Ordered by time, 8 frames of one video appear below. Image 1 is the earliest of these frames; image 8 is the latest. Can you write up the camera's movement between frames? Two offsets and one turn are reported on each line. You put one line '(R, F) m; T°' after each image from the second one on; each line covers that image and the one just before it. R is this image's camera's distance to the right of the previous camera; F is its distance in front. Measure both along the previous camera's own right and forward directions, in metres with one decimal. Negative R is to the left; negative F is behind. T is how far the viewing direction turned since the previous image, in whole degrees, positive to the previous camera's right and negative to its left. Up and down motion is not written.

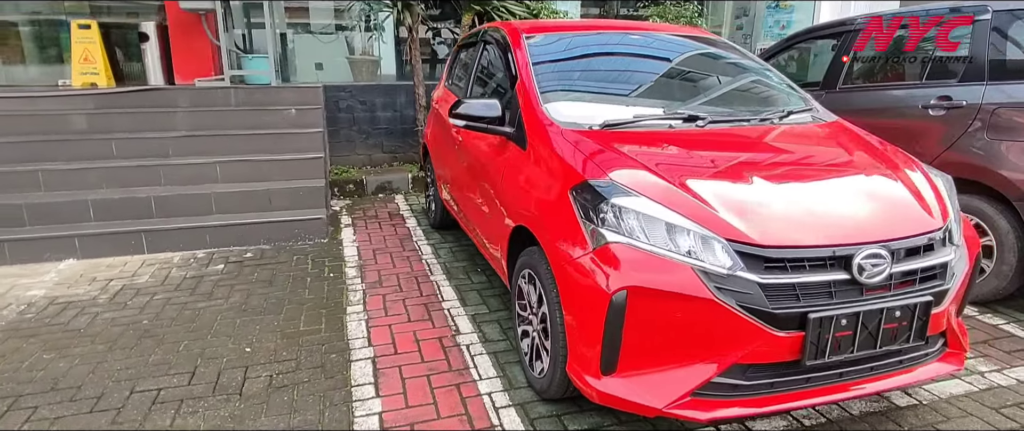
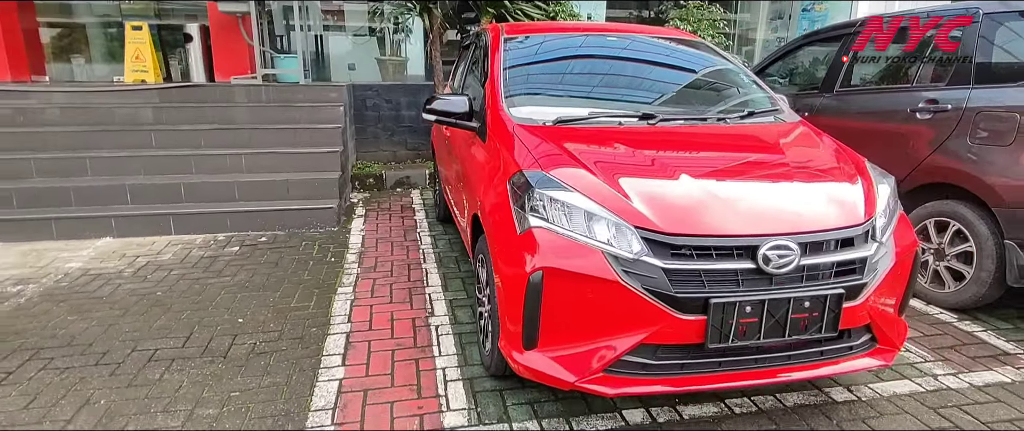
(+0.4, -0.2) m; -5°
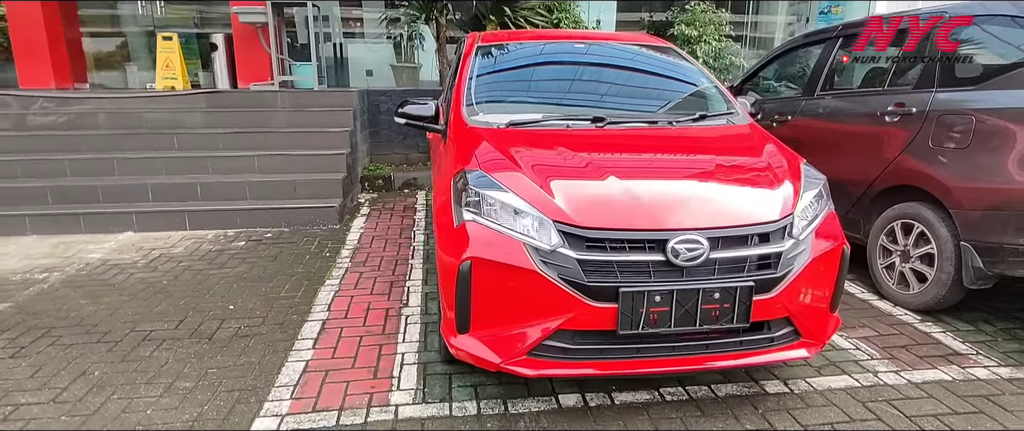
(+0.4, -0.2) m; -4°
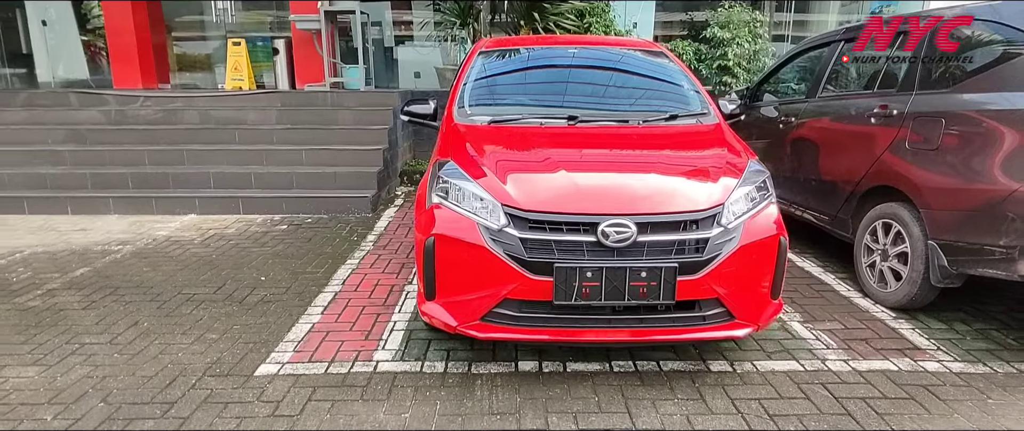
(+0.5, -0.3) m; -7°
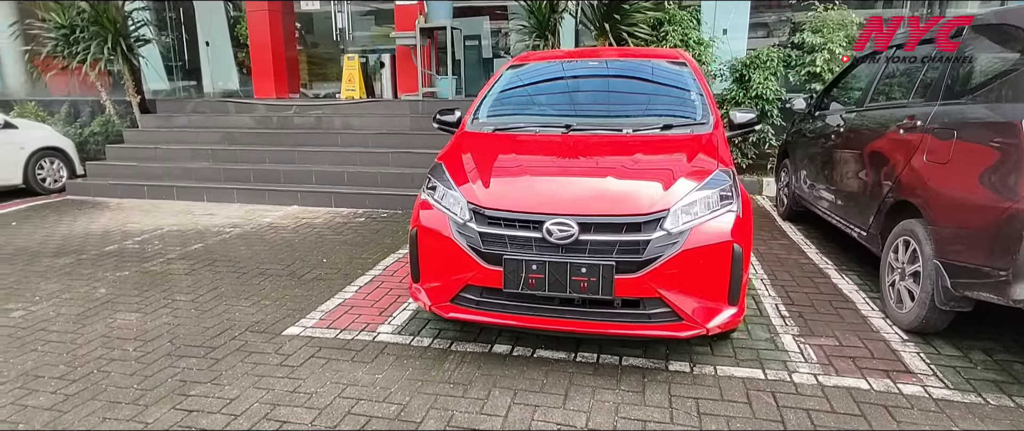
(+0.8, -0.2) m; -13°
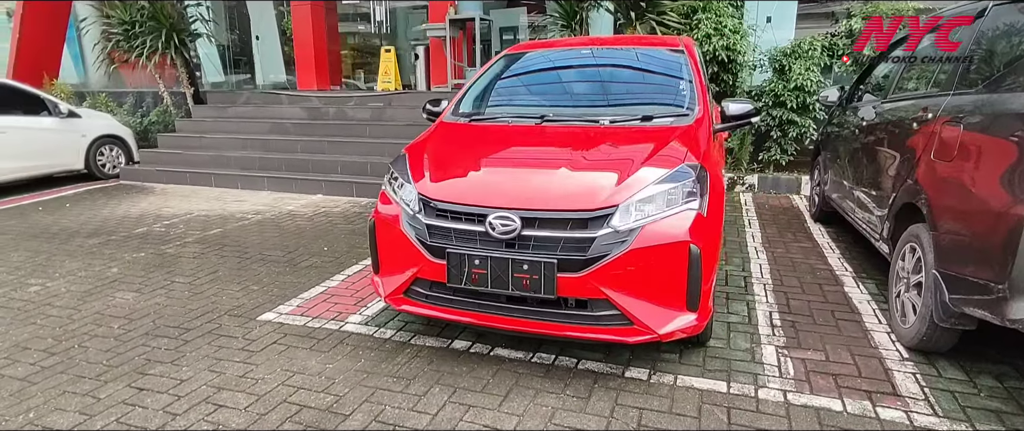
(+0.6, +0.1) m; -7°
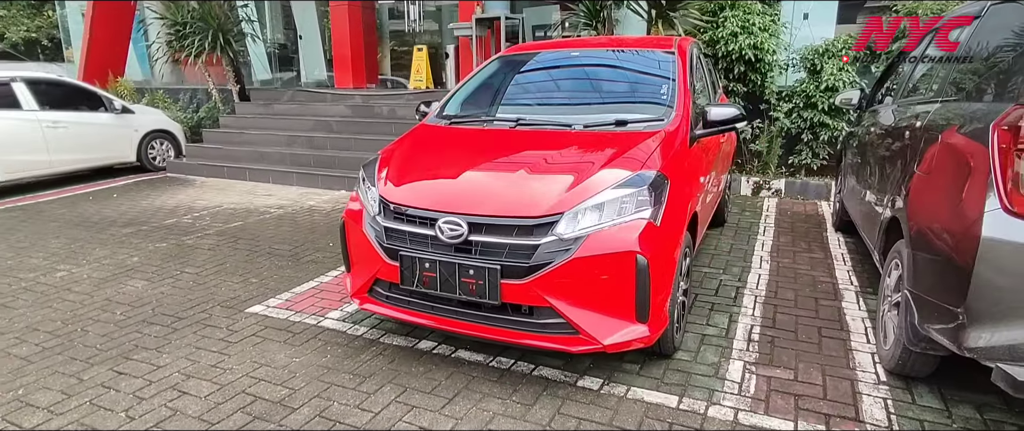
(+0.5, 0.0) m; -6°
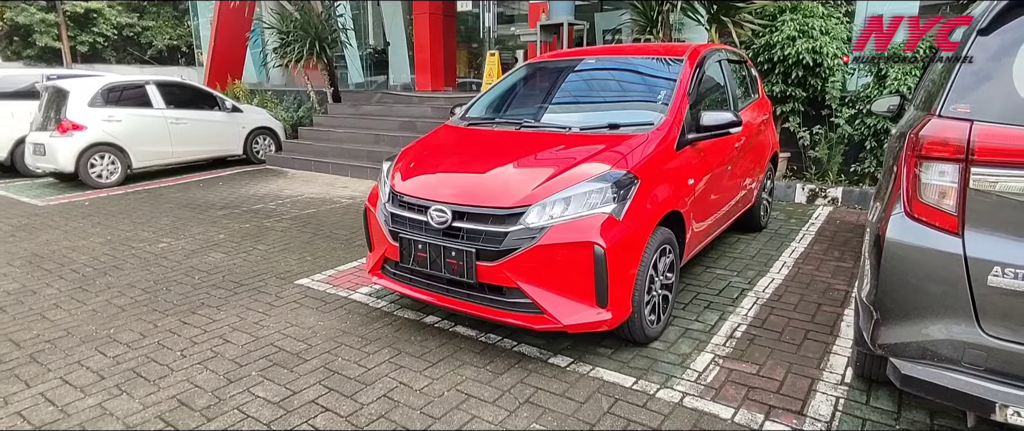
(+0.6, -0.3) m; -10°
